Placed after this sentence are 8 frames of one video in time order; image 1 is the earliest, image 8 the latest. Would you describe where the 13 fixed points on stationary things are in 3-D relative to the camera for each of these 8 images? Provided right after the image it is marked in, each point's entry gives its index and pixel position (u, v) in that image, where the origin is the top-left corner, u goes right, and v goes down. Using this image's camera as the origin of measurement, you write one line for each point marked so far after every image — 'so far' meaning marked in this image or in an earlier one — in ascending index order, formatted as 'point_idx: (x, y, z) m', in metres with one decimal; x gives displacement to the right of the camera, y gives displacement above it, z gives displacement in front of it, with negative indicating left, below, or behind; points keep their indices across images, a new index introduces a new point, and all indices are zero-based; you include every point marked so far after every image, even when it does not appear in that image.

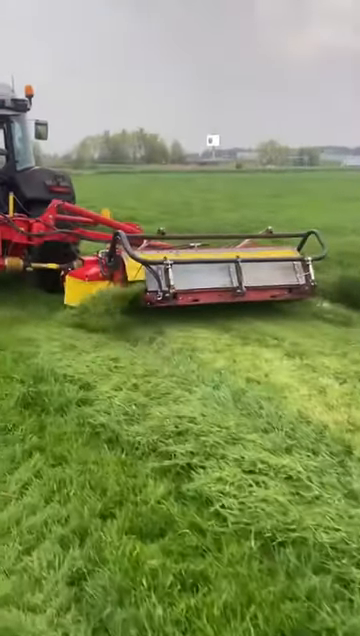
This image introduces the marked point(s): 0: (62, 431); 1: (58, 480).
0: (-0.7, -0.7, +3.5) m
1: (-0.6, -0.8, +3.0) m
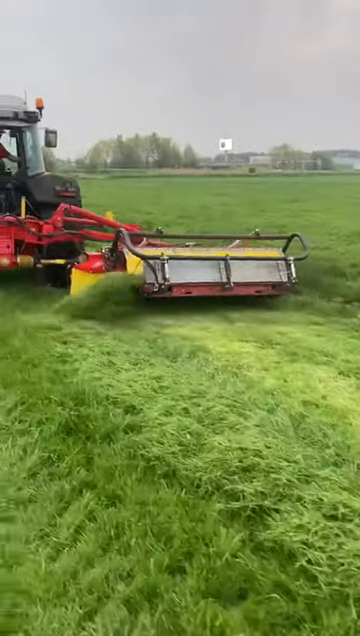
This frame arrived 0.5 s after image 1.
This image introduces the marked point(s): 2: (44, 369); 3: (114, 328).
0: (-0.4, -0.8, +3.2) m
1: (-0.3, -0.9, +2.7) m
2: (-1.1, -0.4, +4.9) m
3: (-0.7, -0.1, +6.4) m
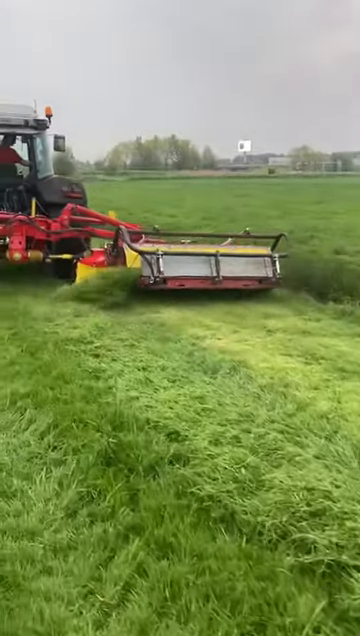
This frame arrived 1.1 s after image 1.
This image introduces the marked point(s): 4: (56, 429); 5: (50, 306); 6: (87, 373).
0: (-0.1, -0.9, +2.8) m
1: (0.0, -1.0, +2.3) m
2: (-0.8, -0.5, +4.6) m
3: (-0.3, -0.2, +6.1) m
4: (-0.8, -0.7, +3.8) m
5: (-1.6, +0.2, +7.3) m
6: (-0.7, -0.4, +4.9) m
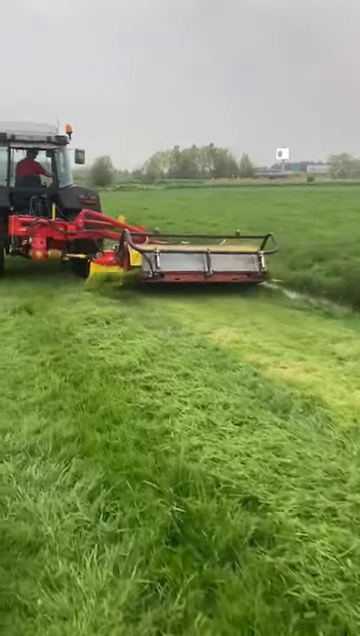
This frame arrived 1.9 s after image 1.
0: (+0.2, -1.1, +2.2) m
1: (+0.3, -1.2, +1.7) m
2: (-0.3, -0.7, +4.0) m
3: (+0.2, -0.4, +5.4) m
4: (-0.4, -0.9, +3.1) m
5: (-1.0, -0.1, +6.7) m
6: (-0.3, -0.7, +4.3) m
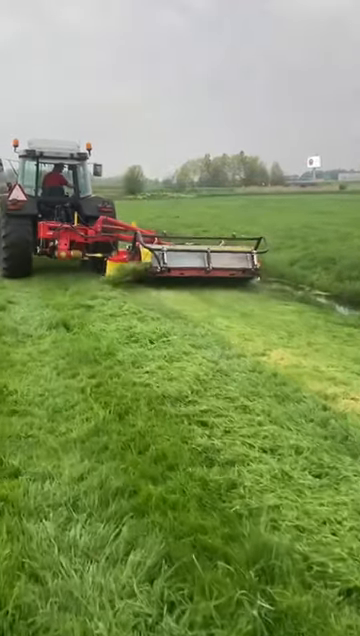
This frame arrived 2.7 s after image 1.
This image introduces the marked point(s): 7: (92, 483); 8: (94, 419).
0: (+0.5, -1.2, +1.5) m
1: (+0.5, -1.4, +1.0) m
2: (0.0, -0.9, +3.4) m
3: (+0.7, -0.6, +4.8) m
4: (0.0, -1.1, +2.5) m
5: (-0.4, -0.3, +6.2) m
6: (+0.1, -0.8, +3.7) m
7: (-0.5, -0.9, +3.3) m
8: (-0.6, -0.7, +4.3) m
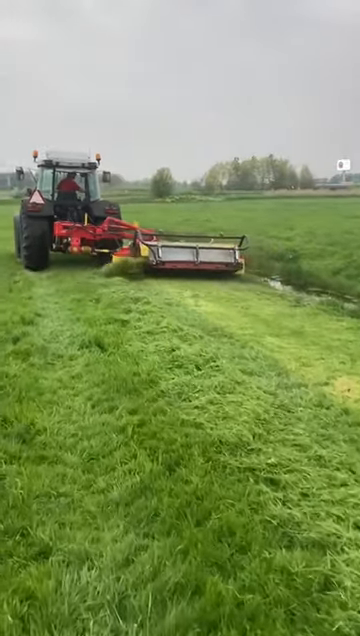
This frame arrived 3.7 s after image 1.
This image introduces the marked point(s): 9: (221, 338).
0: (+0.8, -1.4, +0.8) m
1: (+0.8, -1.5, +0.3) m
2: (+0.4, -1.1, +2.6) m
3: (+1.0, -0.8, +4.0) m
4: (+0.2, -1.2, +1.8) m
5: (0.0, -0.5, +5.4) m
6: (+0.5, -1.0, +2.9) m
7: (-0.2, -1.1, +2.6) m
8: (-0.2, -0.9, +3.6) m
9: (+0.5, -0.2, +6.9) m
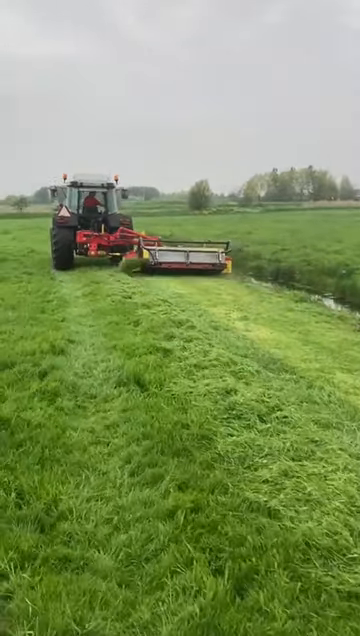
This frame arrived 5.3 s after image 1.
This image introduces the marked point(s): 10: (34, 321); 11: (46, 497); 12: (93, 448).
0: (+0.9, -1.6, -0.3) m
1: (+0.9, -1.7, -0.8) m
2: (+0.6, -1.3, +1.5) m
3: (+1.4, -1.1, +2.9) m
4: (+0.4, -1.4, +0.7) m
5: (+0.5, -0.8, +4.4) m
6: (+0.7, -1.3, +1.8) m
7: (+0.1, -1.3, +1.6) m
8: (+0.1, -1.2, +2.5) m
9: (+1.0, -0.5, +5.9) m
10: (-2.1, 0.0, +8.5) m
11: (-0.8, -1.0, +3.4) m
12: (-0.6, -0.9, +4.2) m
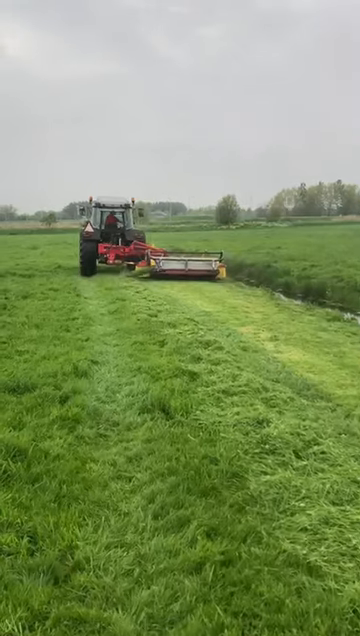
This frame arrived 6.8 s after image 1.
0: (+0.9, -1.6, -0.7) m
1: (+0.8, -1.8, -1.2) m
2: (+0.7, -1.4, +1.2) m
3: (+1.5, -1.2, +2.5) m
4: (+0.5, -1.5, +0.4) m
5: (+0.6, -0.9, +4.0) m
6: (+0.8, -1.4, +1.5) m
7: (+0.2, -1.4, +1.2) m
8: (+0.2, -1.3, +2.2) m
9: (+1.3, -0.8, +5.5) m
10: (-1.7, -0.3, +8.3) m
11: (-0.6, -1.2, +3.1) m
12: (-0.4, -1.1, +3.9) m
